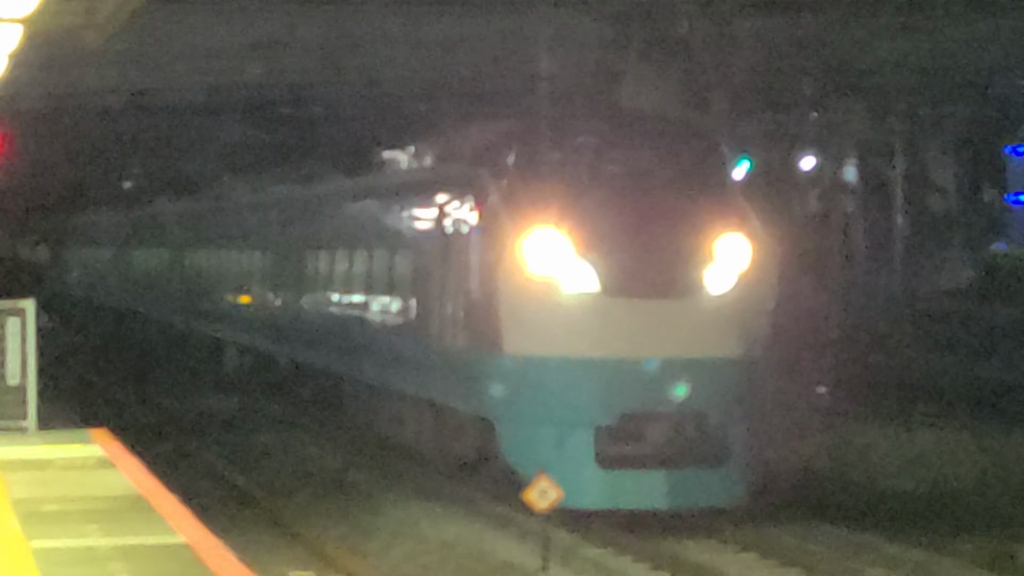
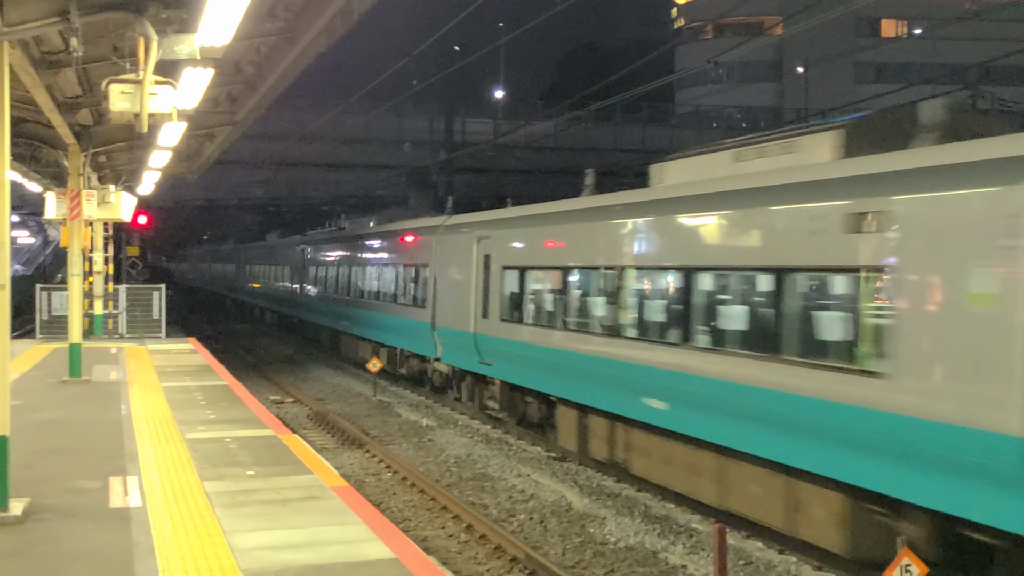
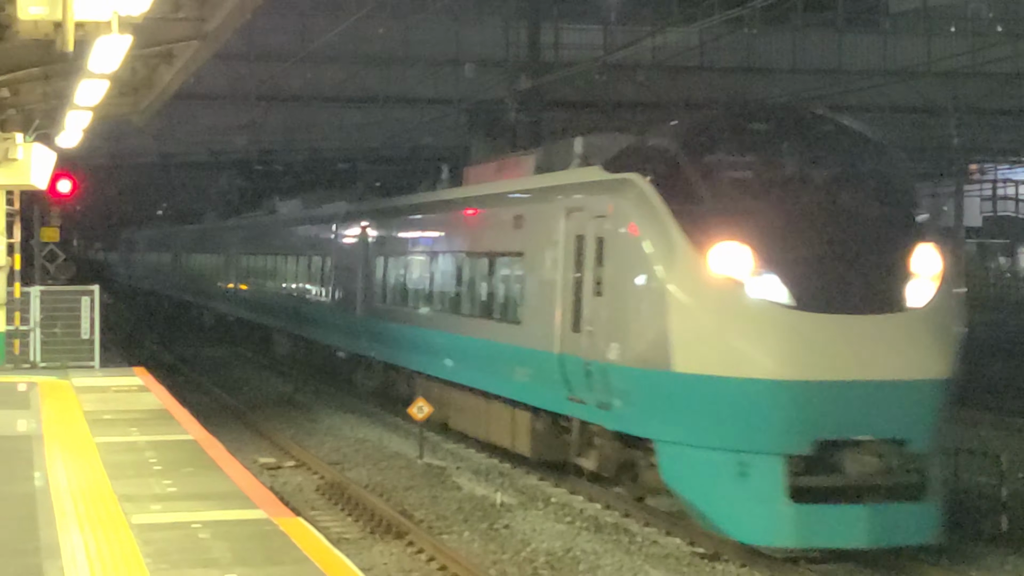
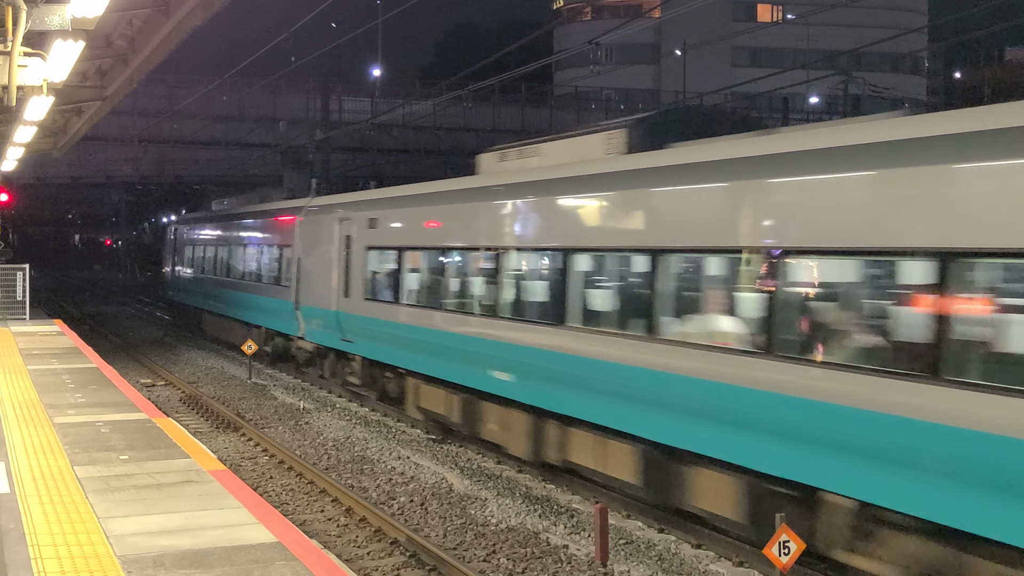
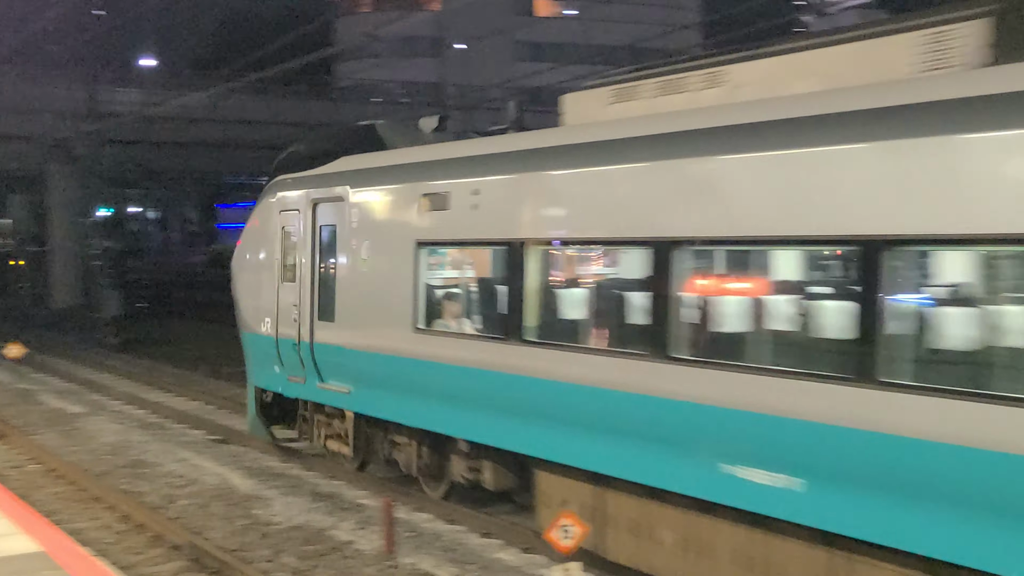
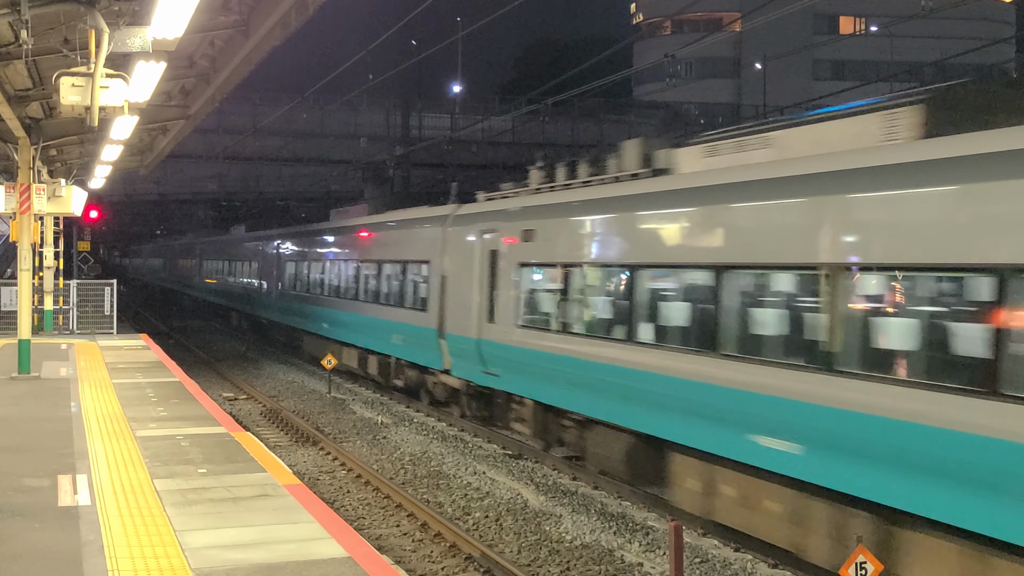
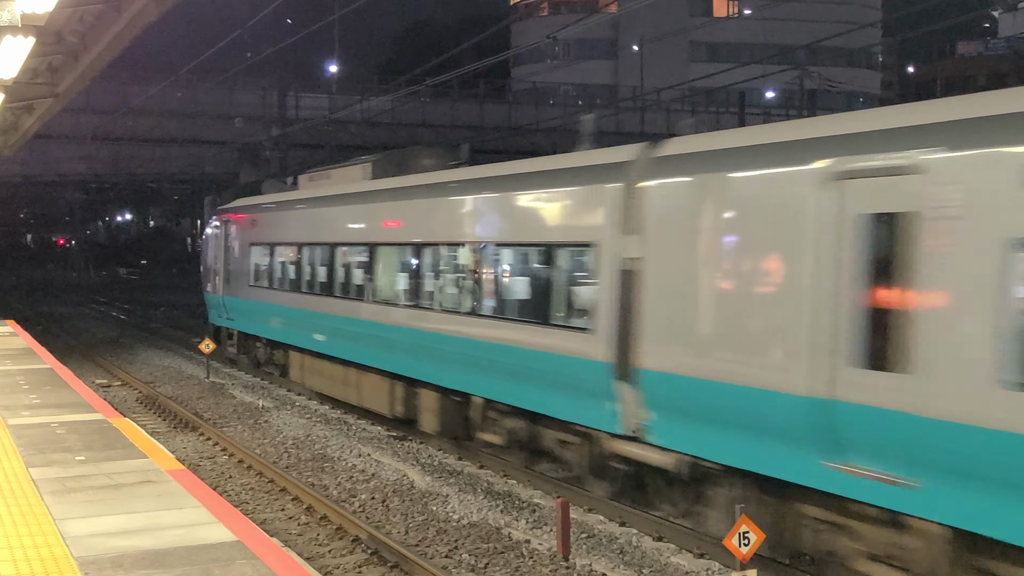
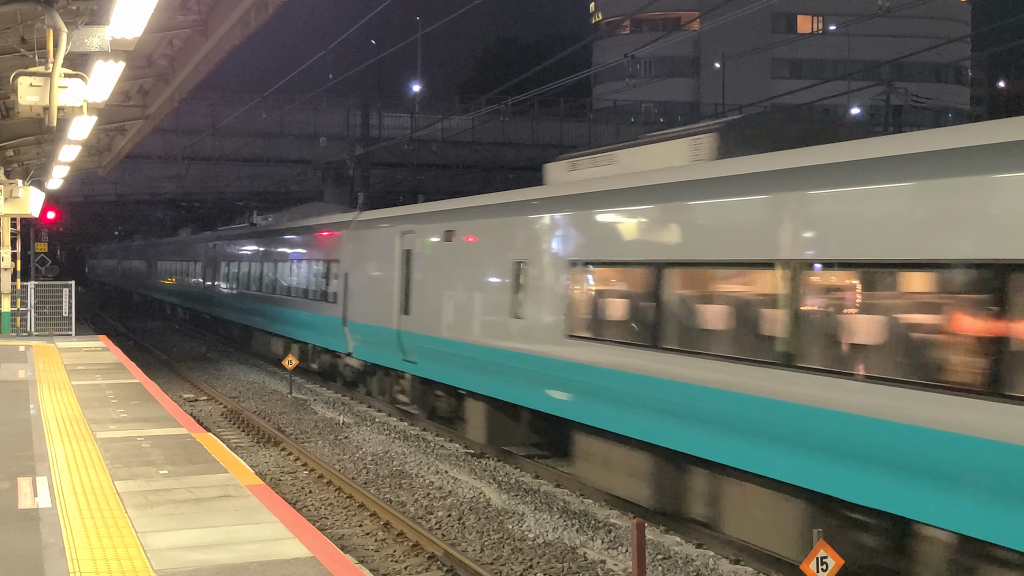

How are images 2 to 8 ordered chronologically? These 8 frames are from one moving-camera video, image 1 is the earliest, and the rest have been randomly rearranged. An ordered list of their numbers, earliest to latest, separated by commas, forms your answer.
3, 2, 6, 8, 4, 7, 5
